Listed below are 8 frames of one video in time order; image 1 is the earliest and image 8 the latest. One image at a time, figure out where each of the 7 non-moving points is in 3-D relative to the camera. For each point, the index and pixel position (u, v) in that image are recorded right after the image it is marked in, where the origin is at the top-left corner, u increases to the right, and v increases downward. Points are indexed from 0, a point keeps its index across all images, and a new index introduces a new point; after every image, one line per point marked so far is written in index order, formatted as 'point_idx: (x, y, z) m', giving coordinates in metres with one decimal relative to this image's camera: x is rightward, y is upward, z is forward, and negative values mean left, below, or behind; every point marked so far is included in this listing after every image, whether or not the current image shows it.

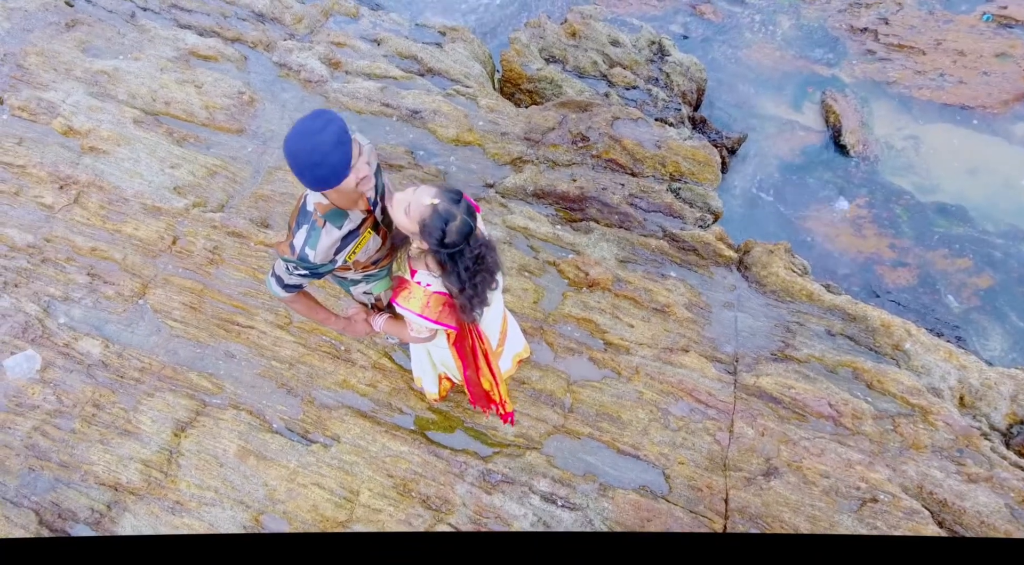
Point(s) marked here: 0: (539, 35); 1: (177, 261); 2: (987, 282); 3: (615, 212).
0: (+0.2, +1.7, +6.2) m
1: (-1.7, +0.1, +4.7) m
2: (+2.7, +0.1, +5.3) m
3: (+0.6, +0.4, +5.1) m
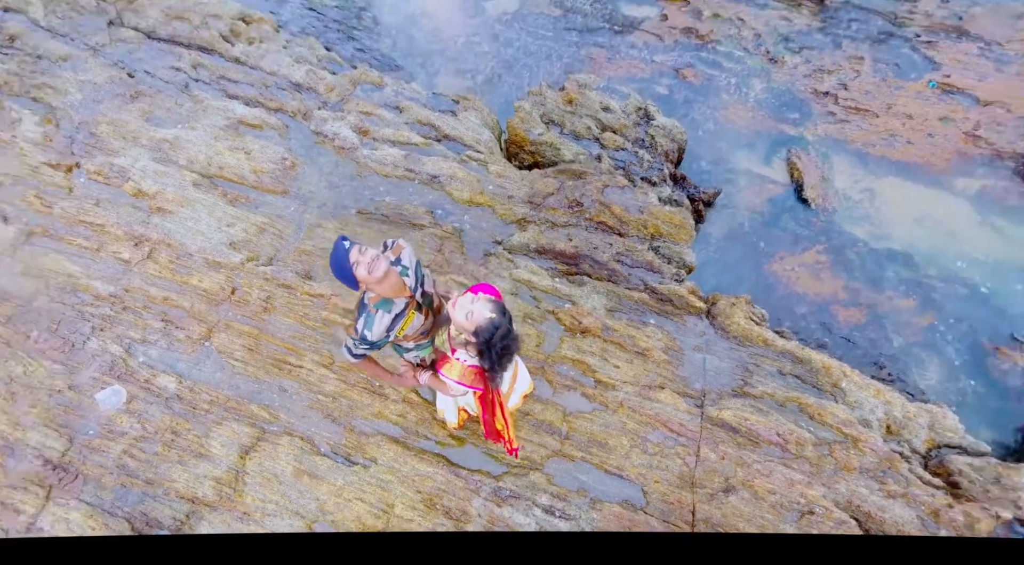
0: (+0.2, +1.4, +7.1) m
1: (-1.7, -0.1, +5.6) m
2: (+2.8, -0.2, +6.2) m
3: (+0.6, +0.1, +6.0) m
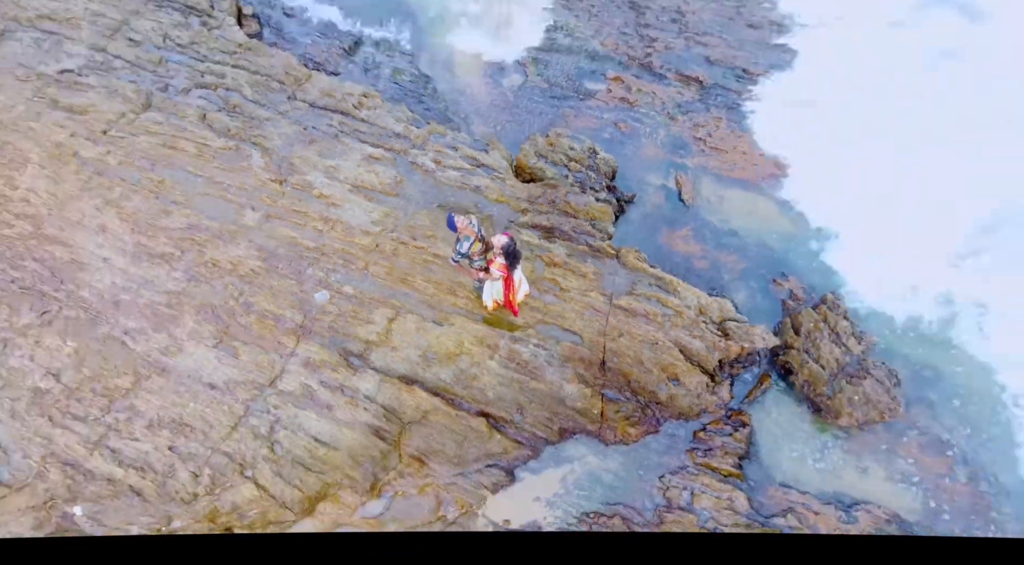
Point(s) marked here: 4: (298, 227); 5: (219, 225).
0: (+0.3, +1.9, +12.5) m
1: (-1.6, +0.4, +11.0) m
2: (+2.9, +0.3, +11.6) m
3: (+0.7, +0.6, +11.4) m
4: (-2.6, +0.7, +11.2) m
5: (-3.6, +0.7, +11.2) m
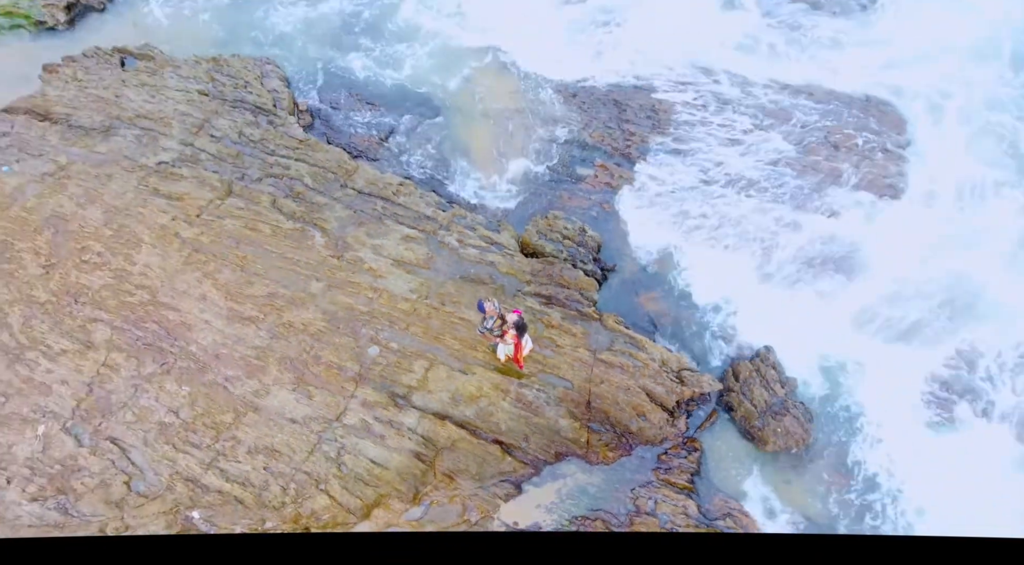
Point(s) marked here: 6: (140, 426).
0: (+0.4, +1.0, +15.7) m
1: (-1.5, -0.5, +14.2) m
2: (+3.0, -0.6, +14.8) m
3: (+0.8, -0.3, +14.6) m
4: (-2.5, -0.2, +14.5) m
5: (-3.5, -0.1, +14.5) m
6: (-5.4, -2.1, +13.2) m
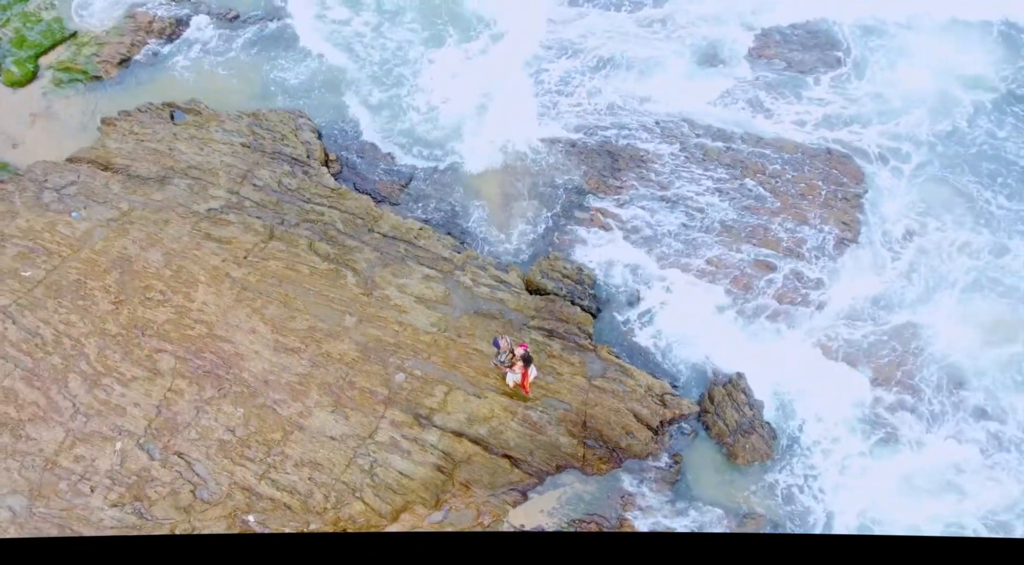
0: (+0.6, +0.4, +18.0) m
1: (-1.4, -1.2, +16.5) m
2: (+3.1, -1.3, +17.1) m
3: (+0.9, -0.9, +16.9) m
4: (-2.4, -0.8, +16.7) m
5: (-3.4, -0.8, +16.7) m
6: (-5.3, -2.7, +15.4) m
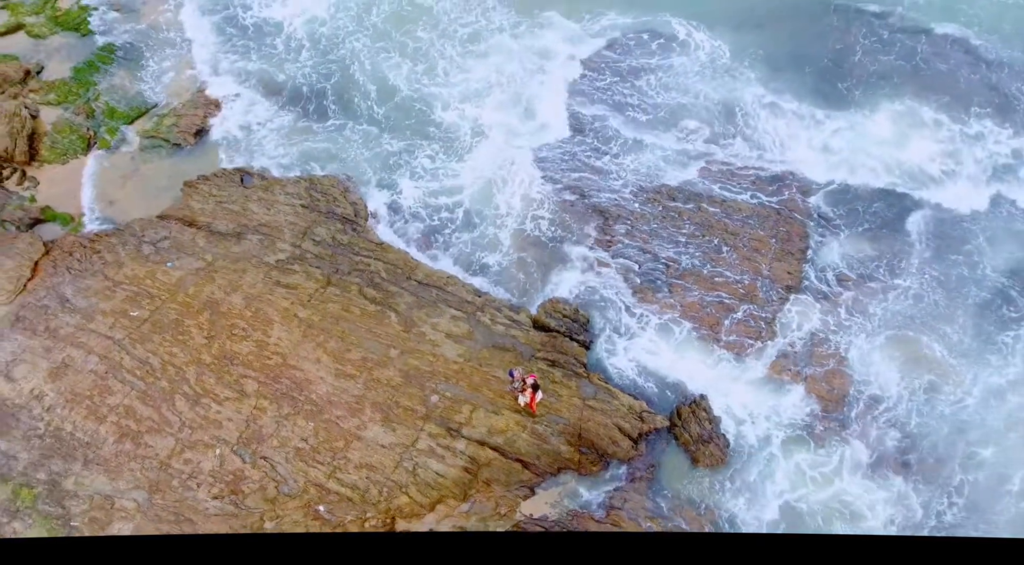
0: (+0.8, -0.6, +22.4) m
1: (-1.1, -2.1, +20.9) m
2: (+3.3, -2.2, +21.5) m
3: (+1.2, -1.9, +21.3) m
4: (-2.1, -1.8, +21.1) m
5: (-3.1, -1.7, +21.1) m
6: (-5.0, -3.6, +19.8) m
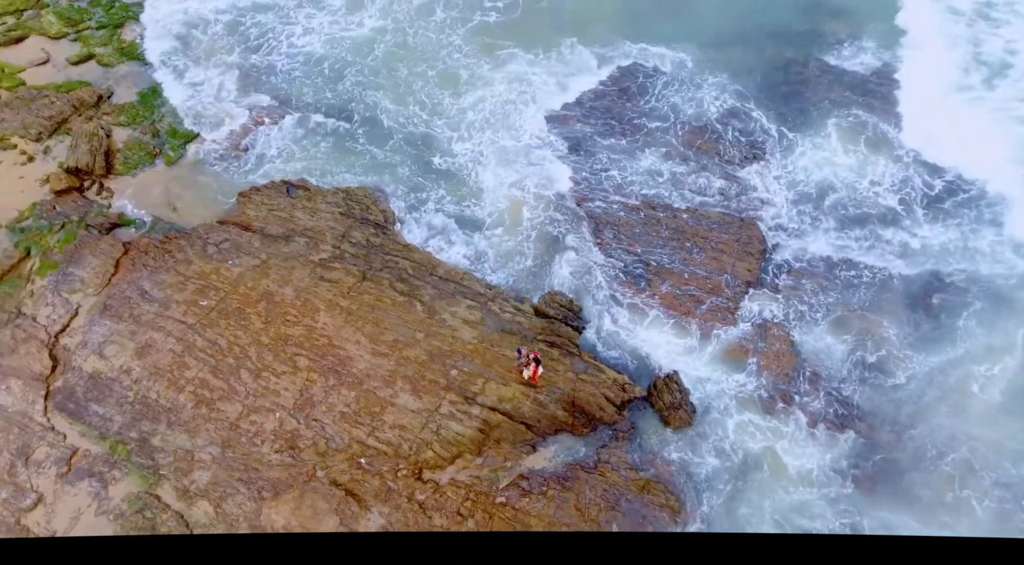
0: (+1.0, -0.4, +26.9) m
1: (-1.0, -2.0, +25.4) m
2: (+3.5, -2.1, +25.9) m
3: (+1.3, -1.8, +25.7) m
4: (-2.0, -1.6, +25.6) m
5: (-3.0, -1.6, +25.6) m
6: (-4.9, -3.5, +24.3) m
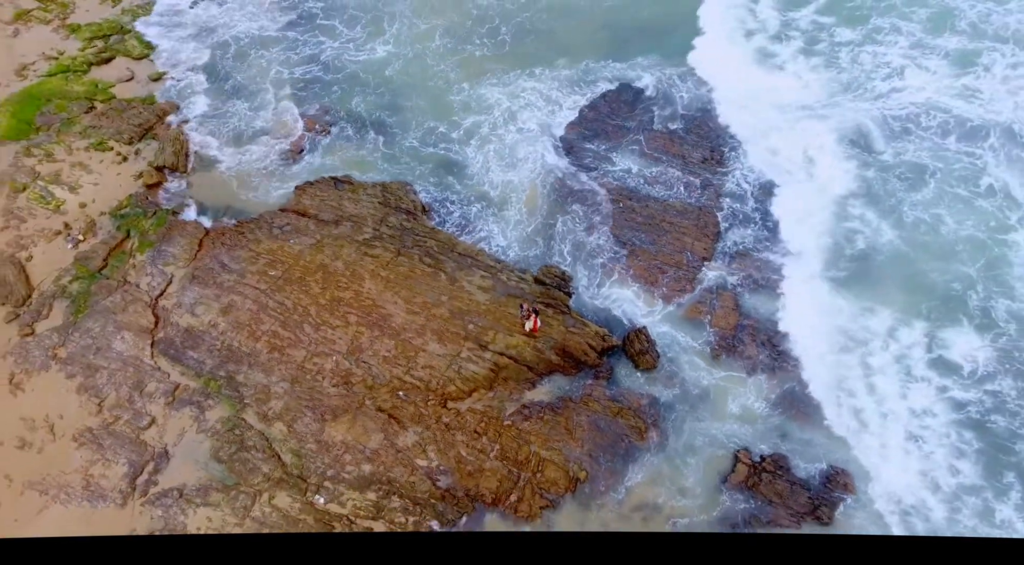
0: (+1.1, +0.5, +33.8) m
1: (-0.8, -1.1, +32.3) m
2: (+3.7, -1.2, +32.9) m
3: (+1.5, -0.8, +32.7) m
4: (-1.8, -0.7, +32.5) m
5: (-2.8, -0.7, +32.5) m
6: (-4.7, -2.6, +31.2) m
